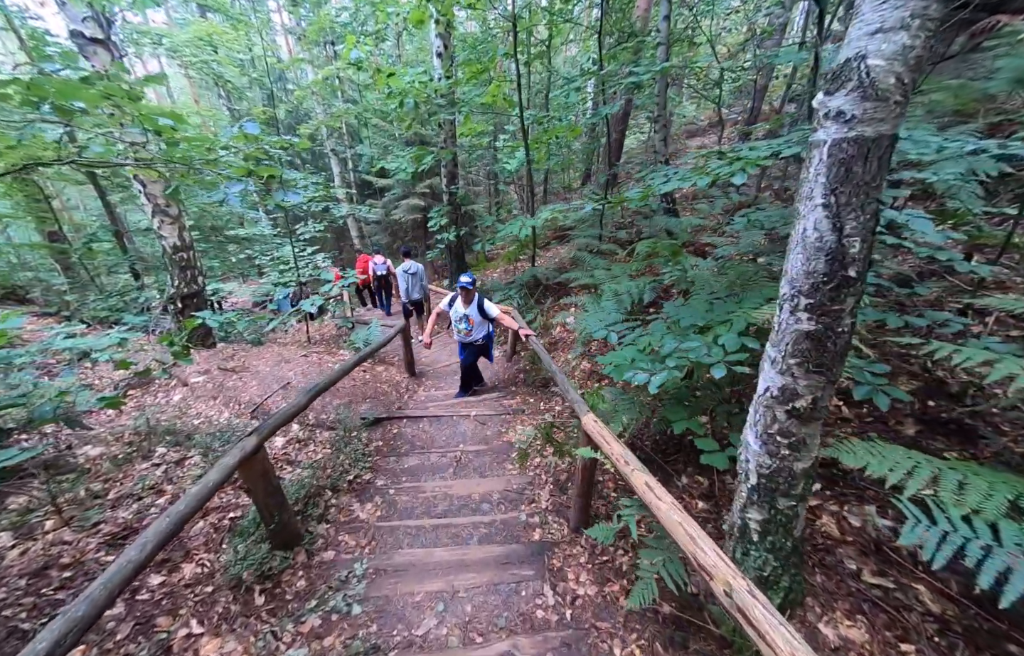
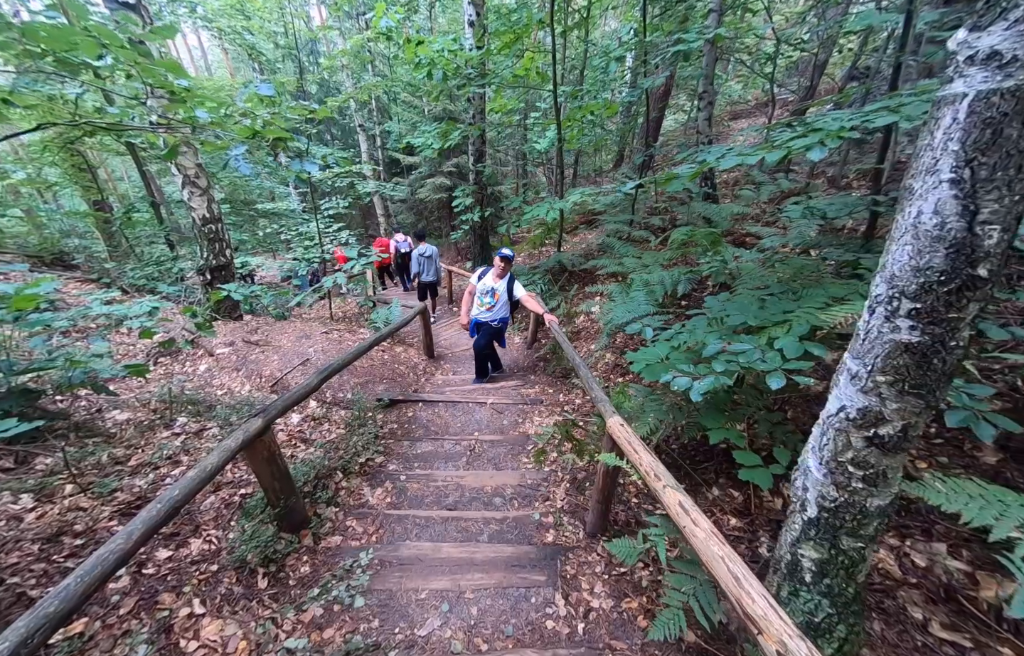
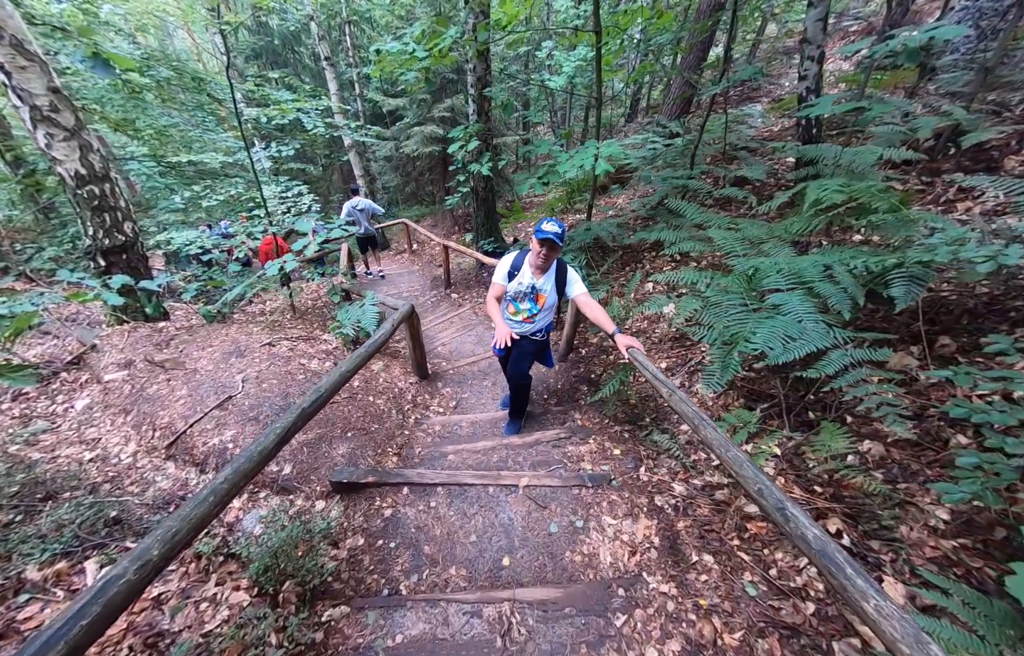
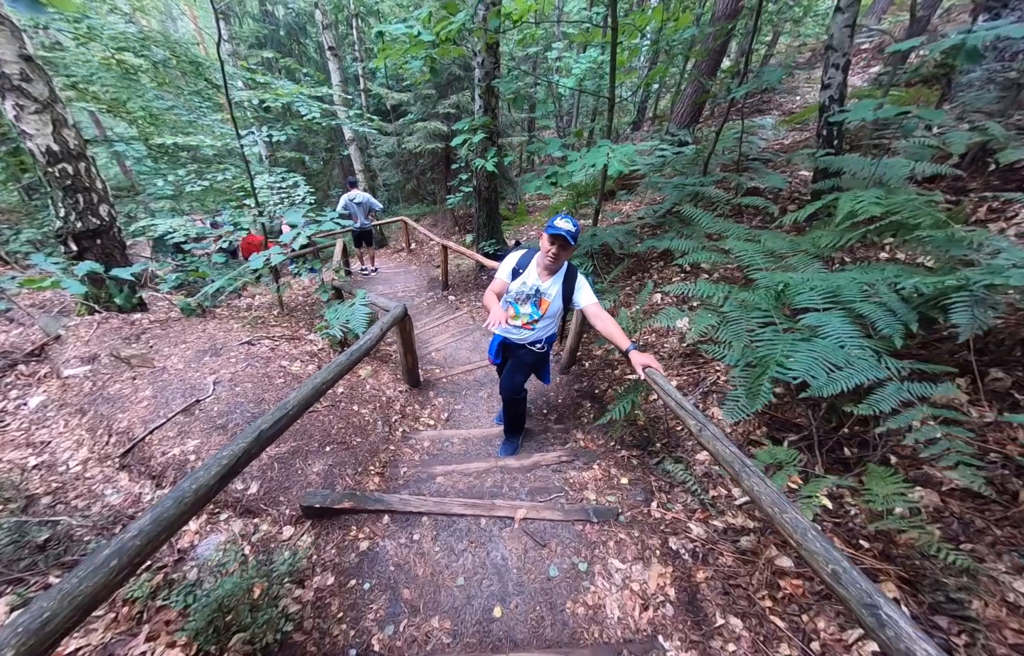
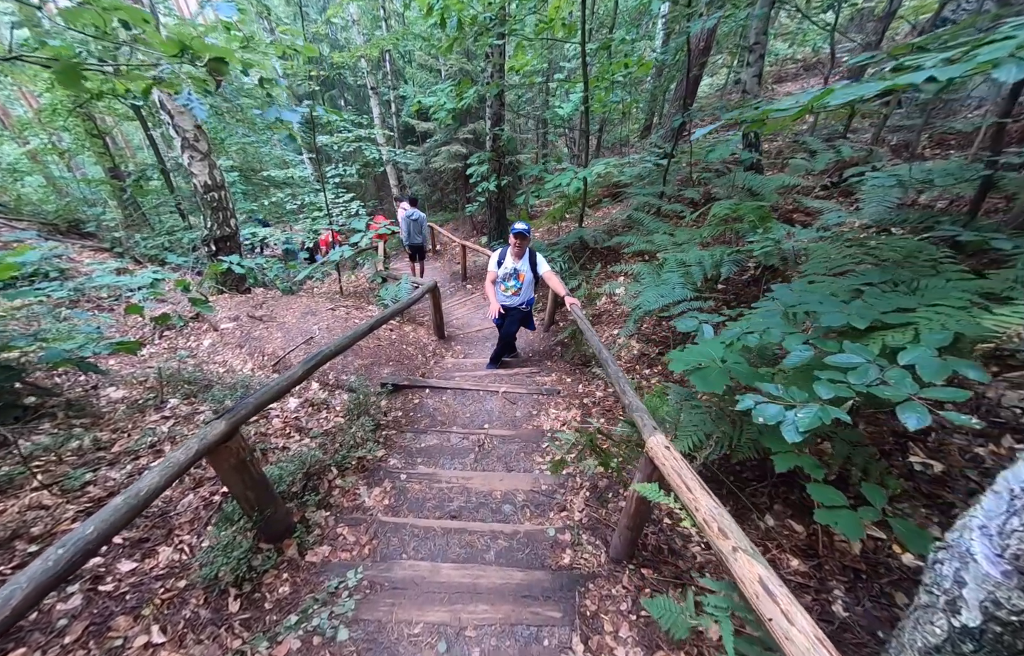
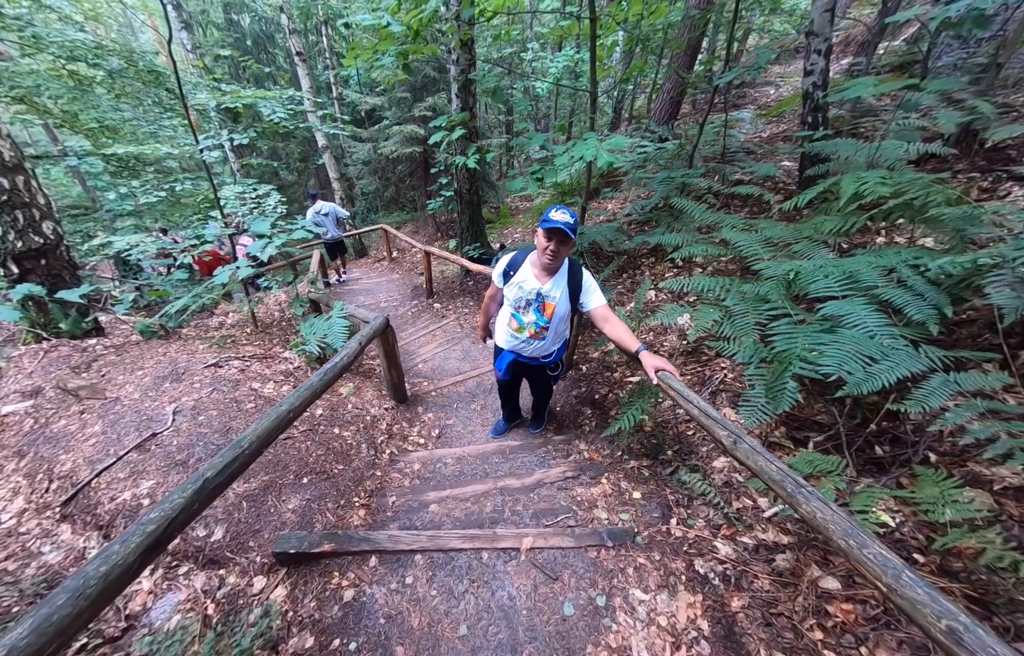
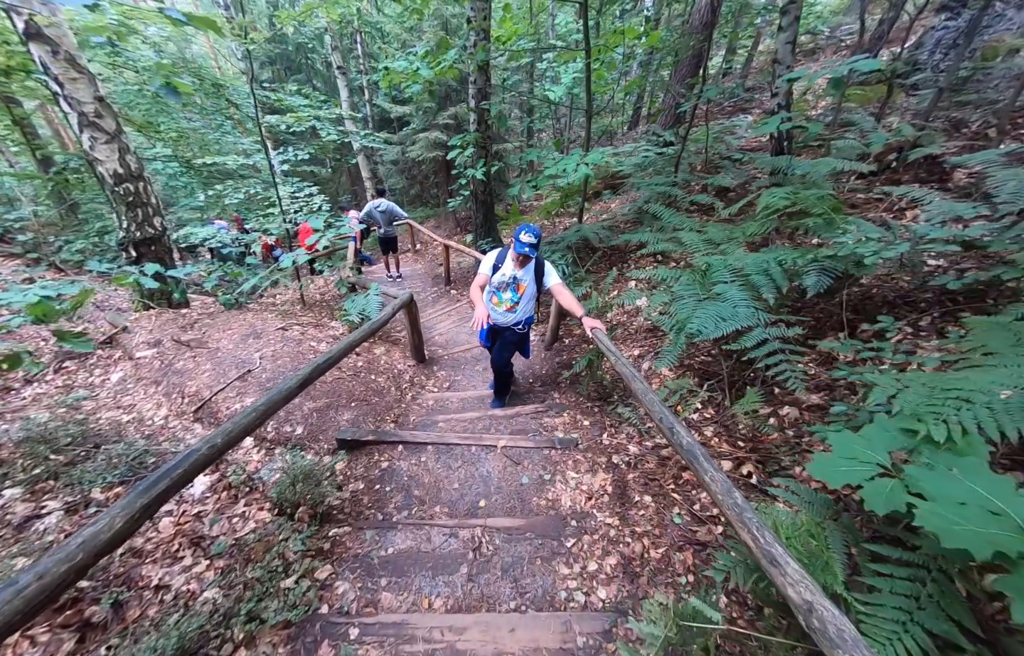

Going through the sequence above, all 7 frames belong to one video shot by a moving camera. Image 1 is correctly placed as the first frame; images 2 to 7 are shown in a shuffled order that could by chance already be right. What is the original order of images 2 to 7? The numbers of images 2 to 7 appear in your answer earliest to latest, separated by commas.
2, 5, 7, 3, 4, 6
